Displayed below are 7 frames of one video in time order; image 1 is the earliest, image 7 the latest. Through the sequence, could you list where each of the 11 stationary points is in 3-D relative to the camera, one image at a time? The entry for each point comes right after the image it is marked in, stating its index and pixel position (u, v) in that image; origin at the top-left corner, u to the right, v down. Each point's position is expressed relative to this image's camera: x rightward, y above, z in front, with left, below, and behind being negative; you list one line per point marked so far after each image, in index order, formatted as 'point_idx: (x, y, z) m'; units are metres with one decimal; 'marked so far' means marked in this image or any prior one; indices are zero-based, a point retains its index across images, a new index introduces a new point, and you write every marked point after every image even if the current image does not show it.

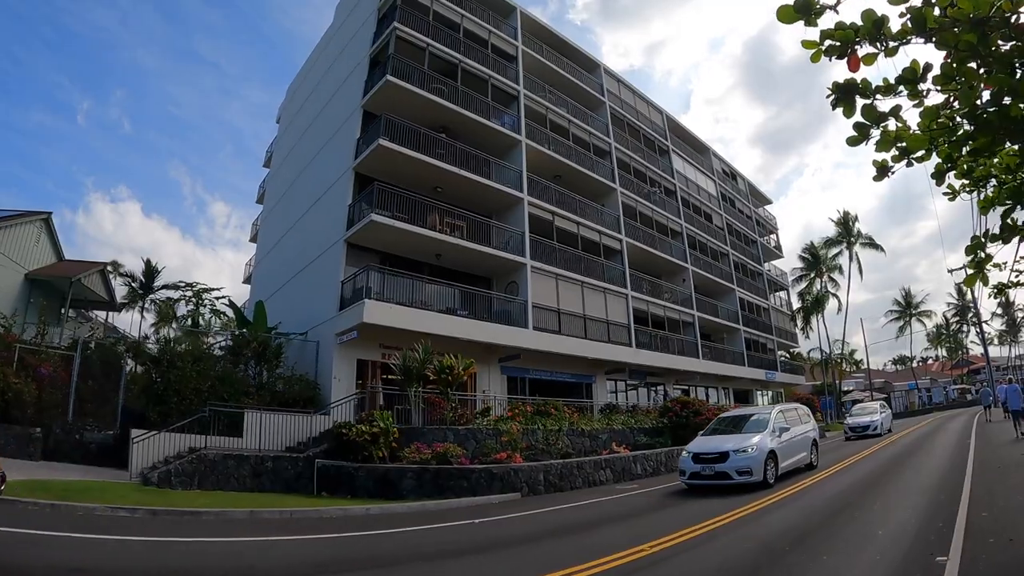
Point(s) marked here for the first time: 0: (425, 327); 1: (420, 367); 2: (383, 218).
0: (-2.8, -1.2, +18.8) m
1: (-2.6, -2.0, +15.7) m
2: (-4.2, +2.1, +19.1) m
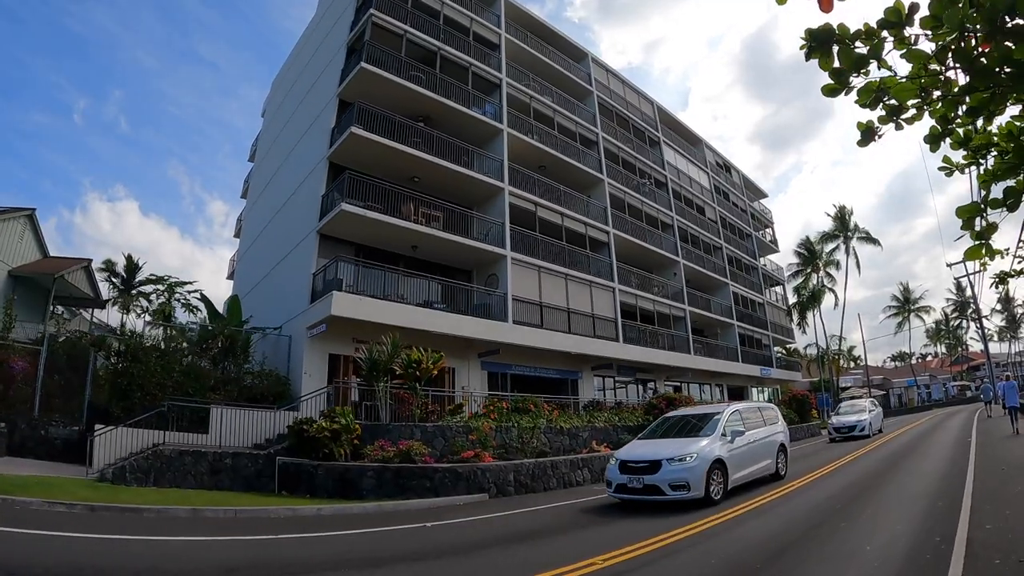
0: (-3.5, -1.0, +18.0) m
1: (-3.3, -1.8, +14.9) m
2: (-4.8, +2.4, +18.3) m
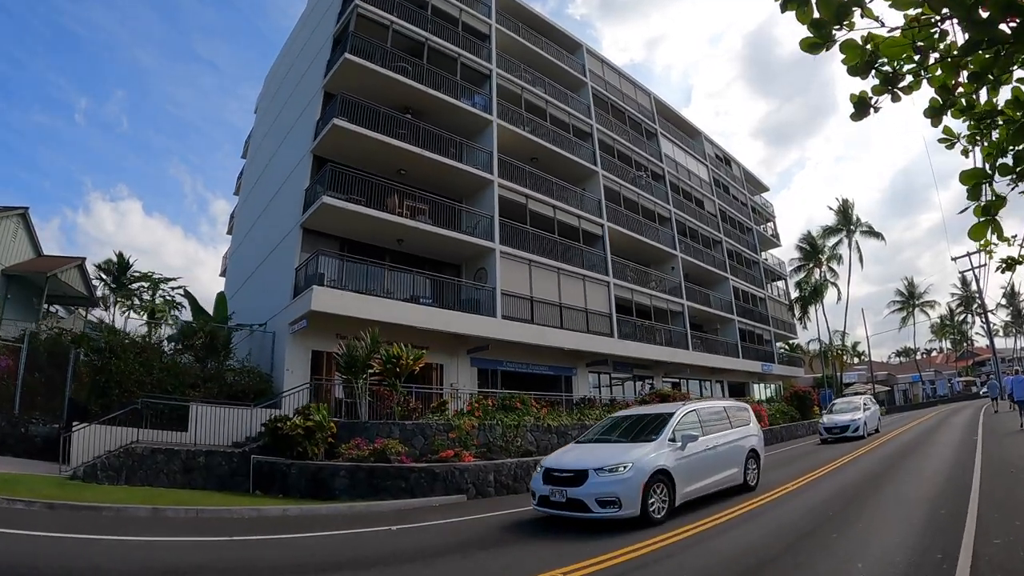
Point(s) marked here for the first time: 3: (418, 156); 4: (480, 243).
0: (-3.9, -0.8, +17.5) m
1: (-3.6, -1.6, +14.3) m
2: (-5.2, +2.5, +17.7) m
3: (-3.2, +4.4, +20.0) m
4: (-1.1, +1.5, +19.9) m
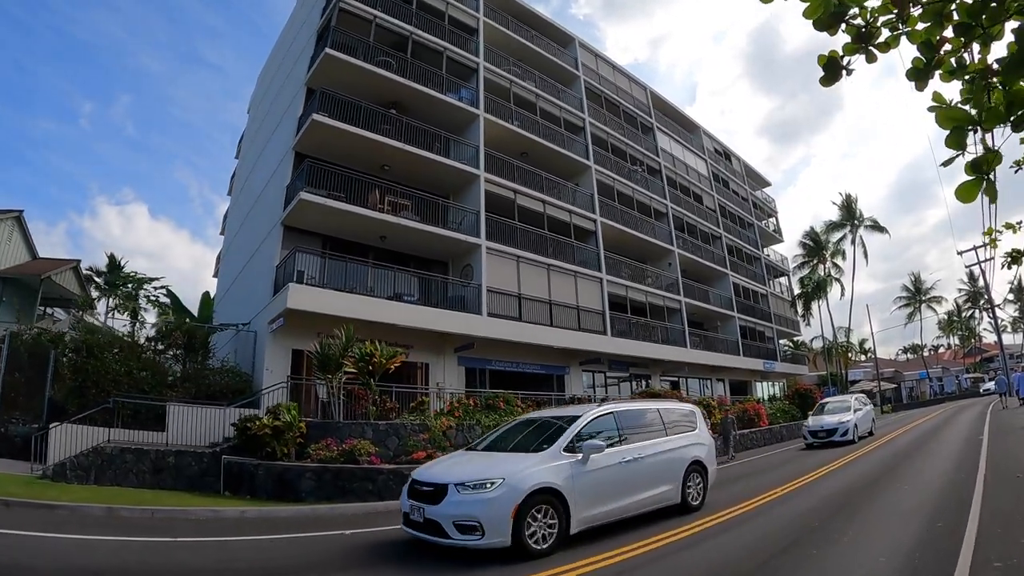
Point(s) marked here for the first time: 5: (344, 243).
0: (-4.3, -0.7, +16.9) m
1: (-4.1, -1.5, +13.8) m
2: (-5.6, +2.6, +17.1) m
3: (-3.7, +4.4, +19.4) m
4: (-1.5, +1.6, +19.3) m
5: (-5.5, +1.5, +19.6) m
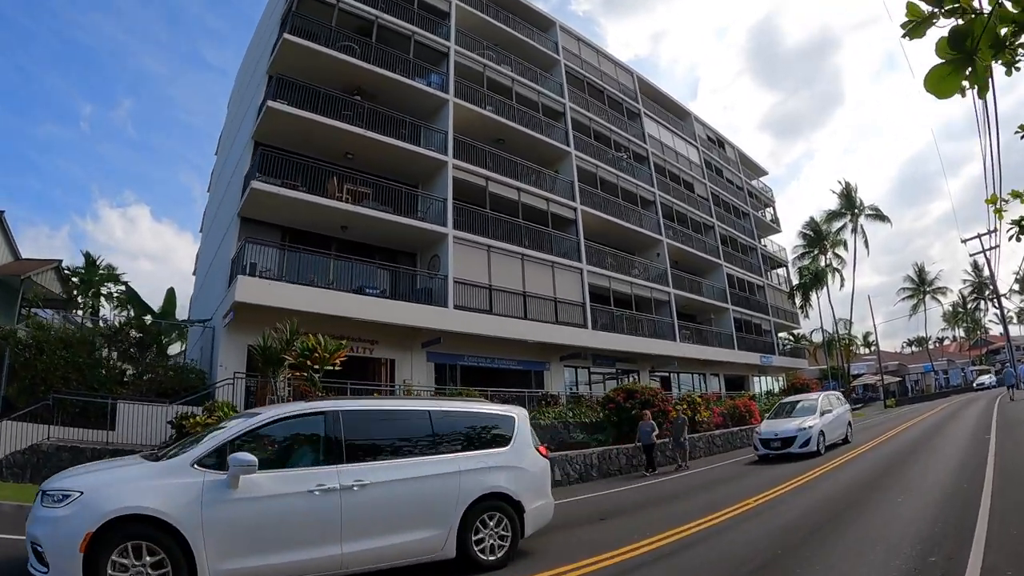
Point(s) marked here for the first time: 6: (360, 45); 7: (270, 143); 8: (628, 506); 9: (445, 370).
0: (-5.2, -0.5, +15.8) m
1: (-5.0, -1.3, +12.7) m
2: (-6.6, +2.8, +16.0) m
3: (-4.6, +4.7, +18.3) m
4: (-2.4, +1.8, +18.2) m
5: (-6.4, +1.7, +18.5) m
6: (-5.0, +8.2, +19.8) m
7: (-7.5, +4.6, +18.5) m
8: (+1.9, -3.5, +9.6) m
9: (-2.1, -2.6, +18.8) m
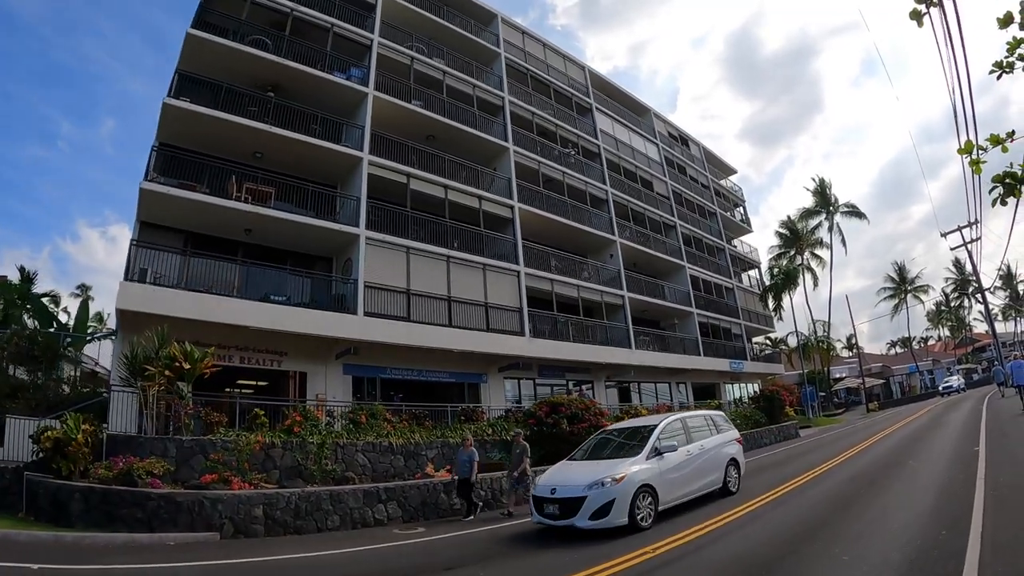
0: (-7.3, -0.7, +14.2) m
1: (-7.0, -1.5, +11.1) m
2: (-8.8, +2.5, +14.5) m
3: (-6.9, +4.4, +16.8) m
4: (-4.6, +1.6, +16.6) m
5: (-8.6, +1.4, +16.9) m
6: (-7.4, +7.9, +18.4) m
7: (-9.8, +4.3, +17.0) m
8: (0.0, -3.5, +8.0) m
9: (-4.2, -2.8, +17.2) m
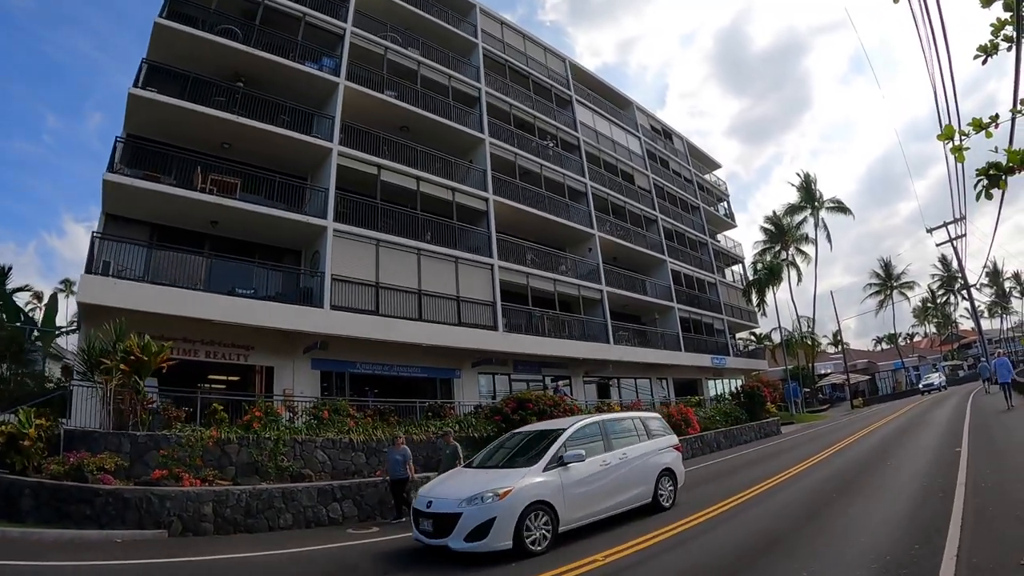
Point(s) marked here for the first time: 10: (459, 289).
0: (-8.0, -0.5, +13.9) m
1: (-7.7, -1.3, +10.8) m
2: (-9.5, +2.7, +14.1) m
3: (-7.7, +4.6, +16.5) m
4: (-5.4, +1.8, +16.4) m
5: (-9.4, +1.6, +16.6) m
6: (-8.2, +8.1, +18.0) m
7: (-10.6, +4.5, +16.6) m
8: (-0.7, -3.3, +7.9) m
9: (-5.1, -2.6, +17.0) m
10: (-1.4, -0.1, +19.5) m
